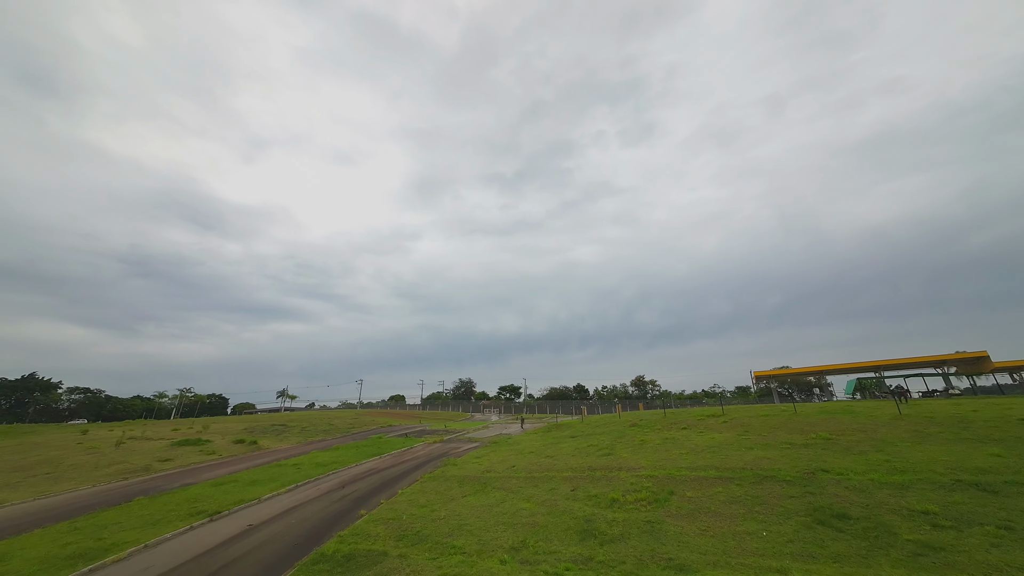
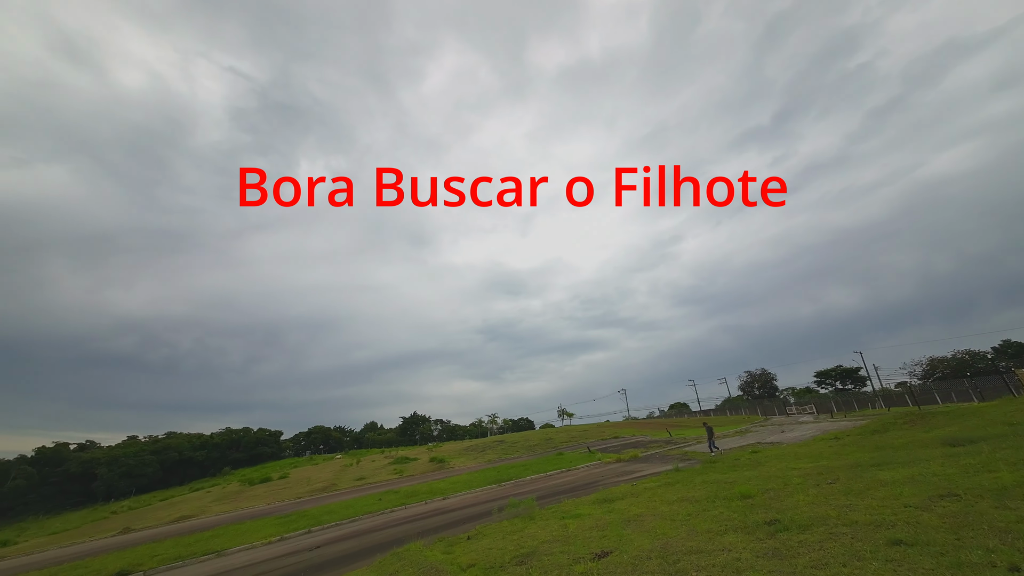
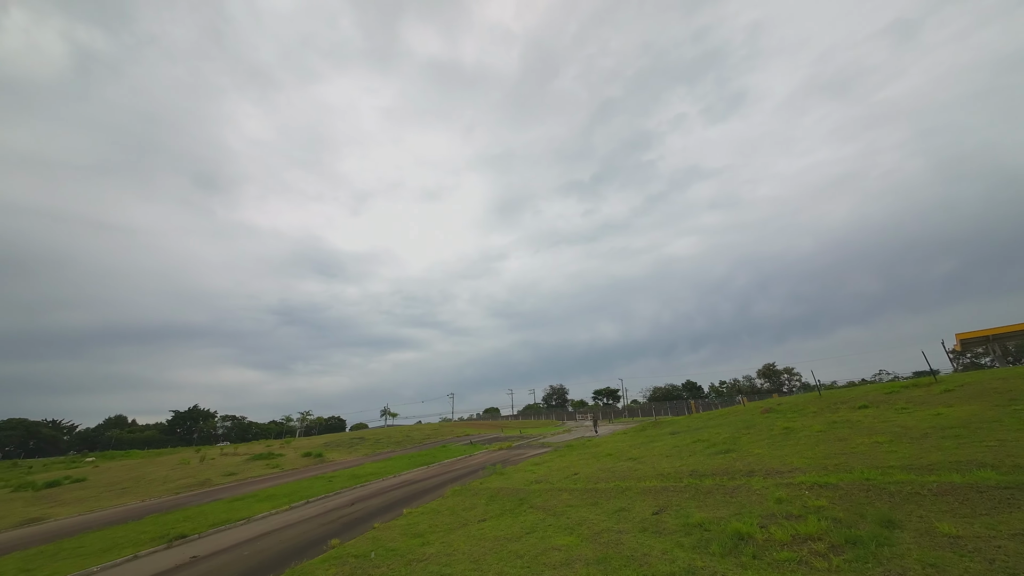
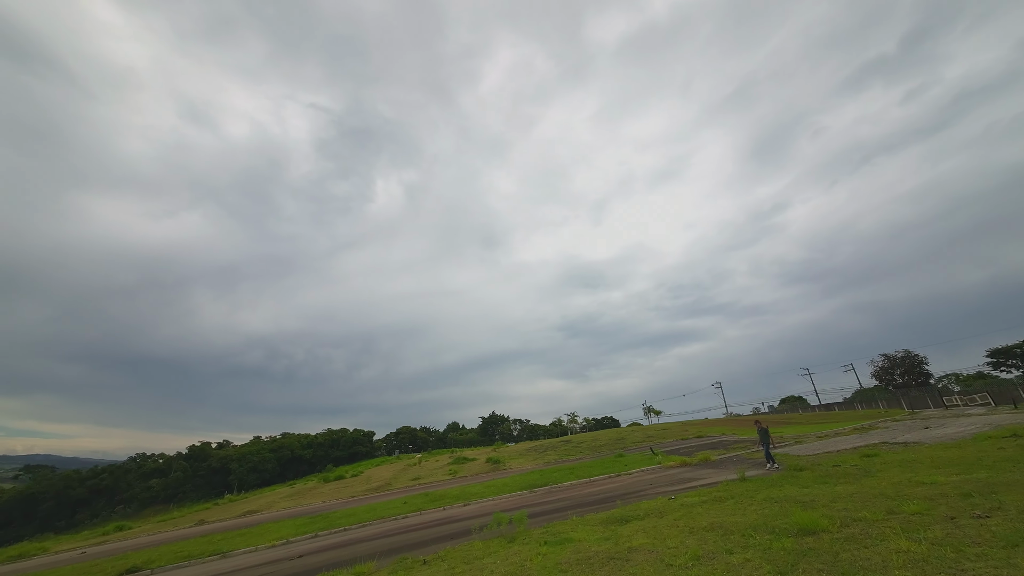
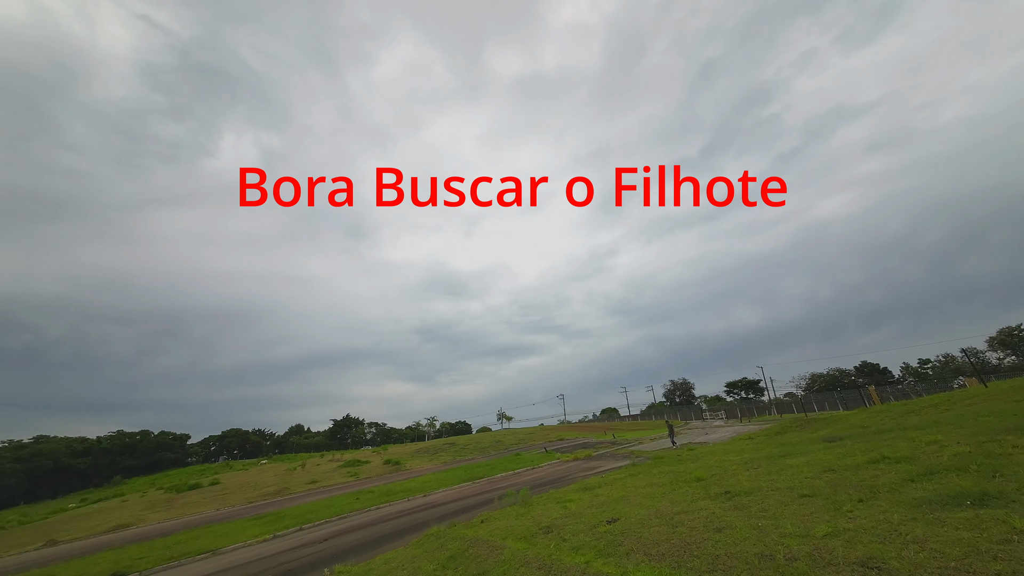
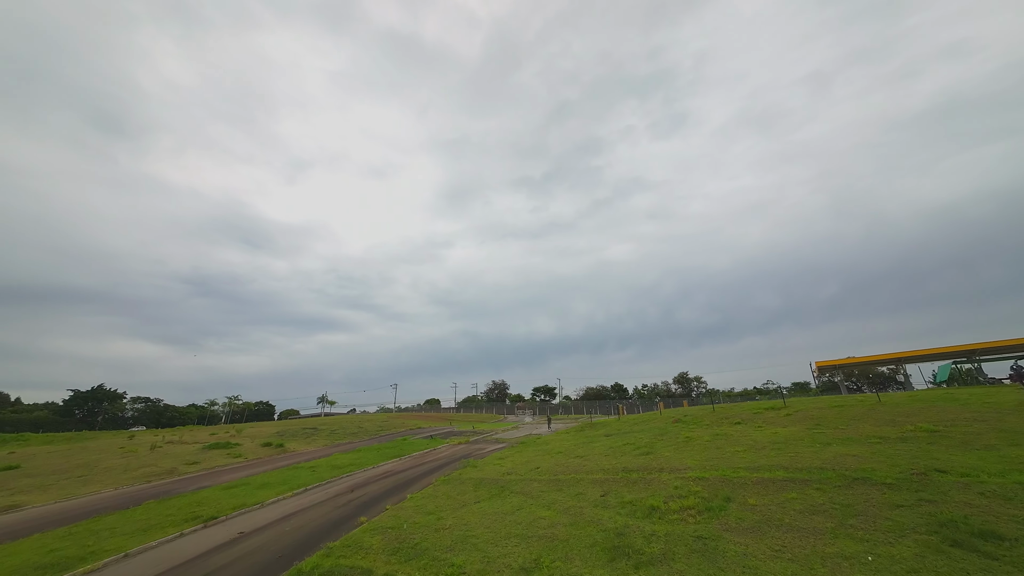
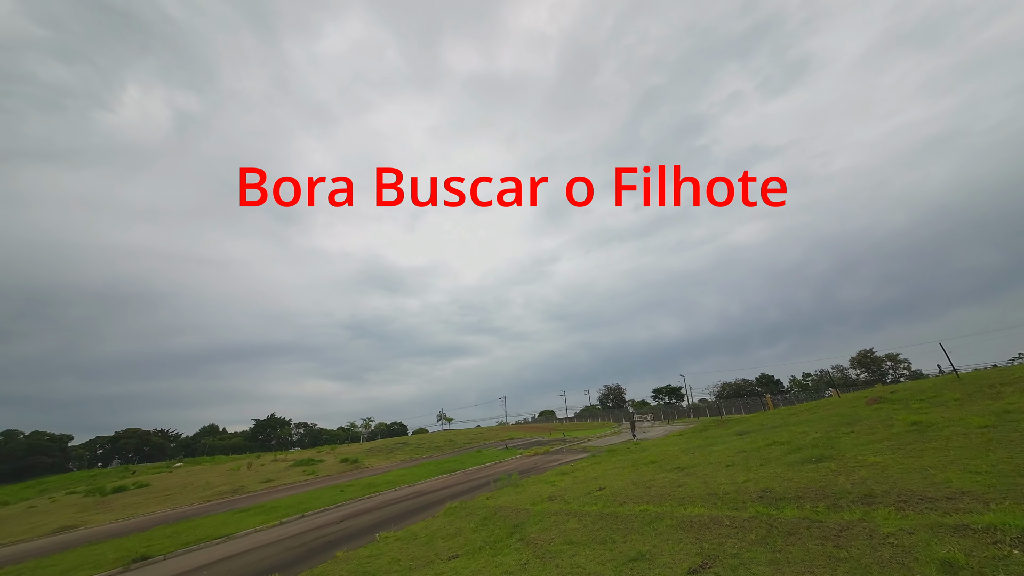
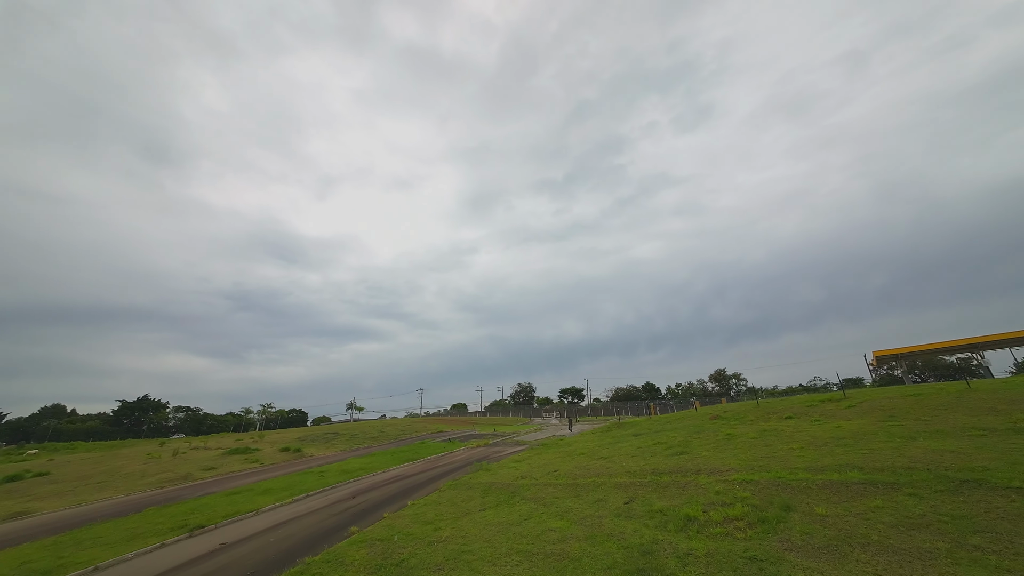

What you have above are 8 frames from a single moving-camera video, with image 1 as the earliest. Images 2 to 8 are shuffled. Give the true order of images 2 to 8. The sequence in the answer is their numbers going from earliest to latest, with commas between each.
6, 8, 3, 7, 5, 2, 4
